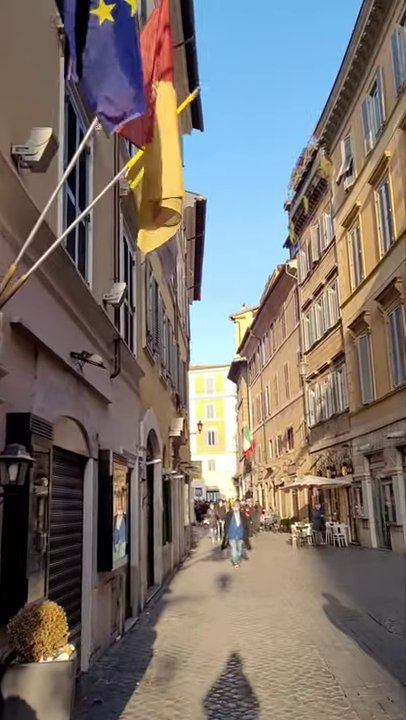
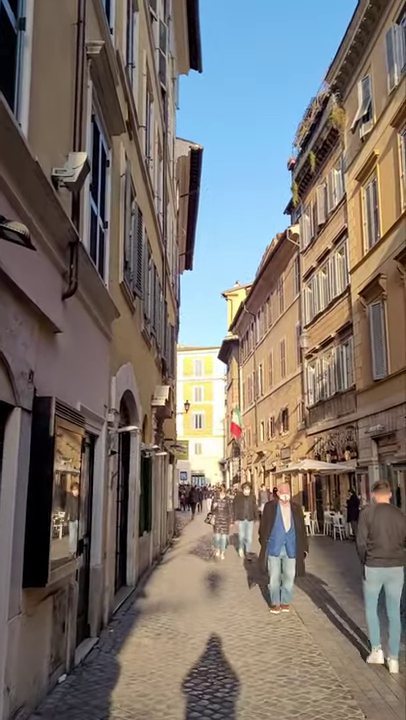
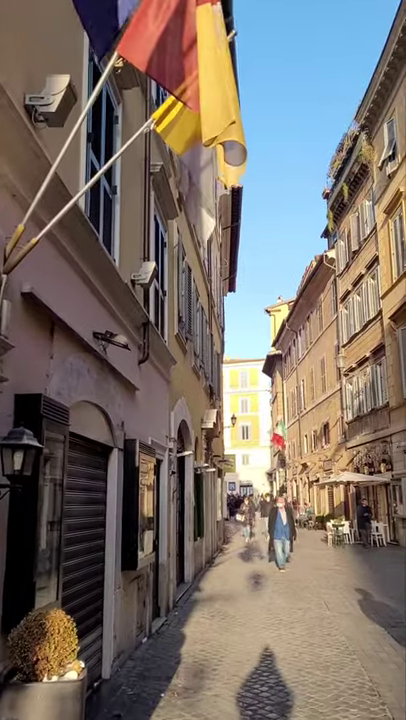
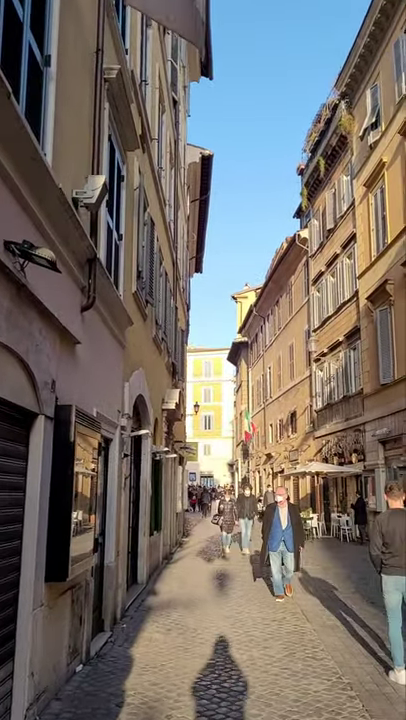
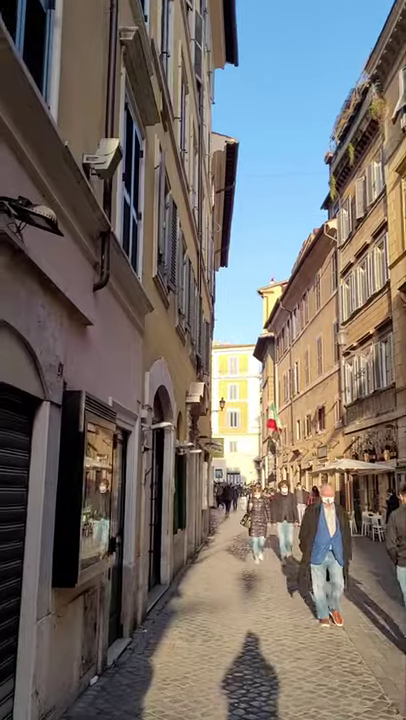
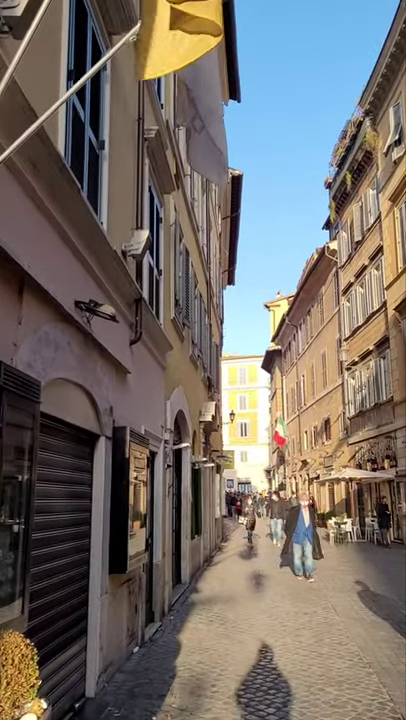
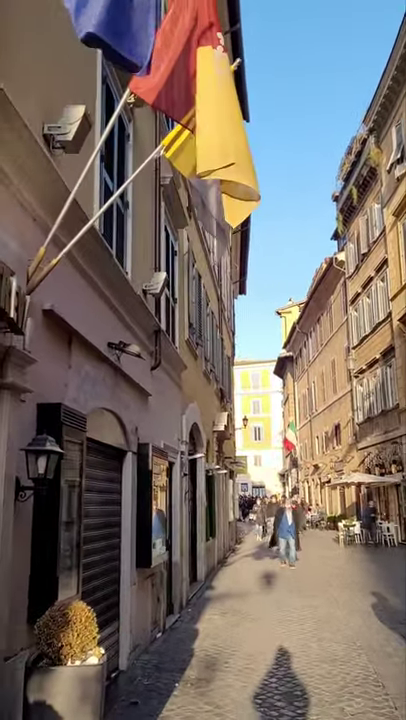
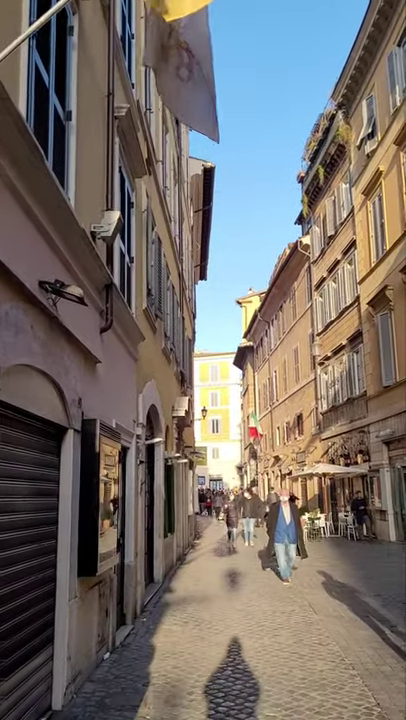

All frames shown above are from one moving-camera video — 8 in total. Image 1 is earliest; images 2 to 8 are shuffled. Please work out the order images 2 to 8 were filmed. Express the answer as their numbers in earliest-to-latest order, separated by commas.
7, 3, 6, 8, 4, 2, 5
